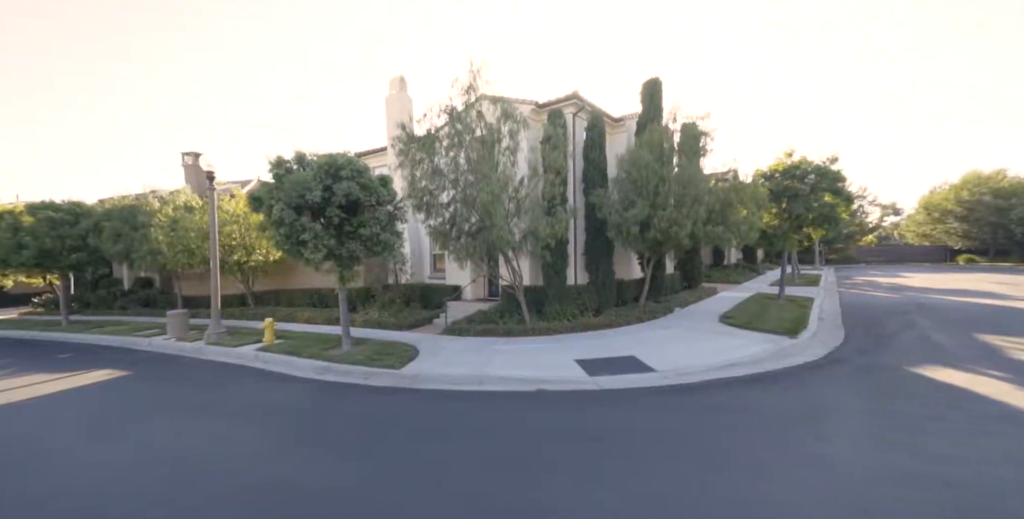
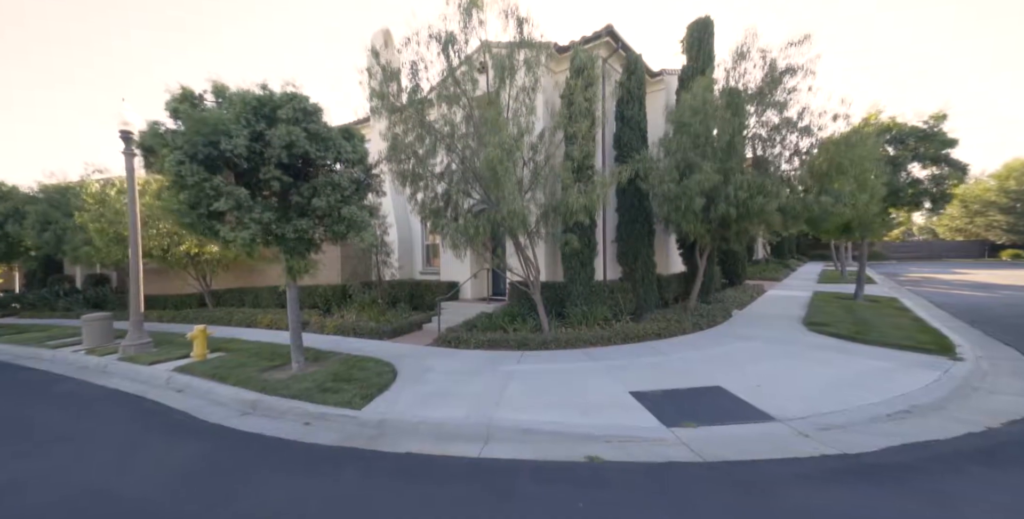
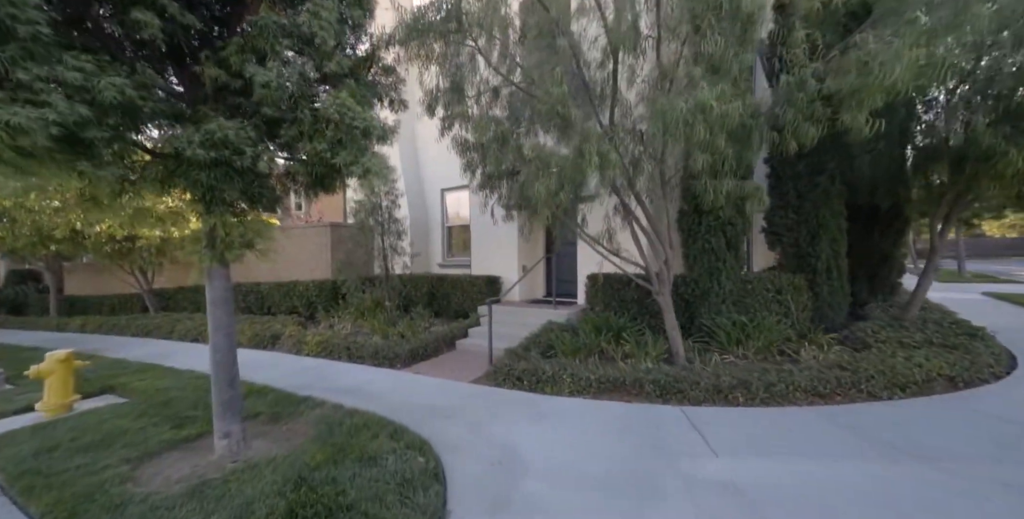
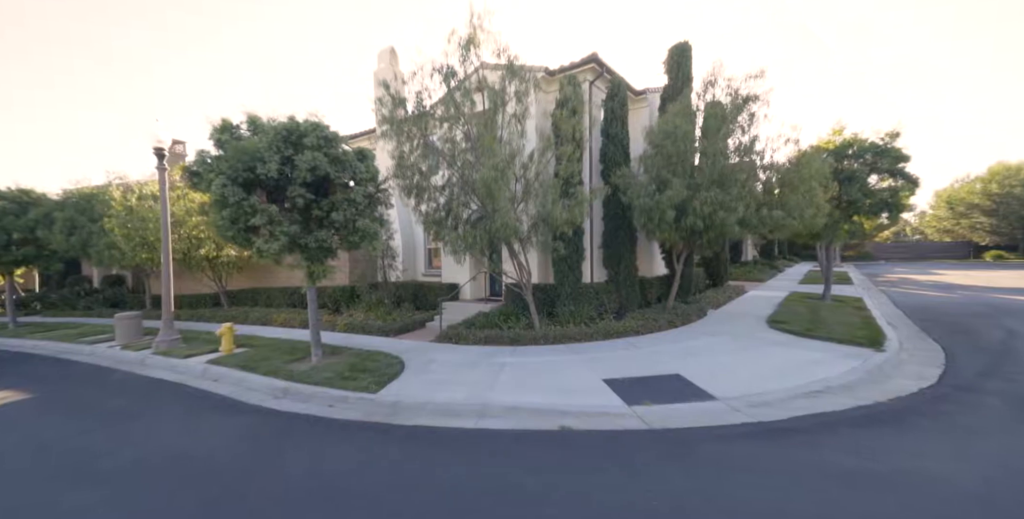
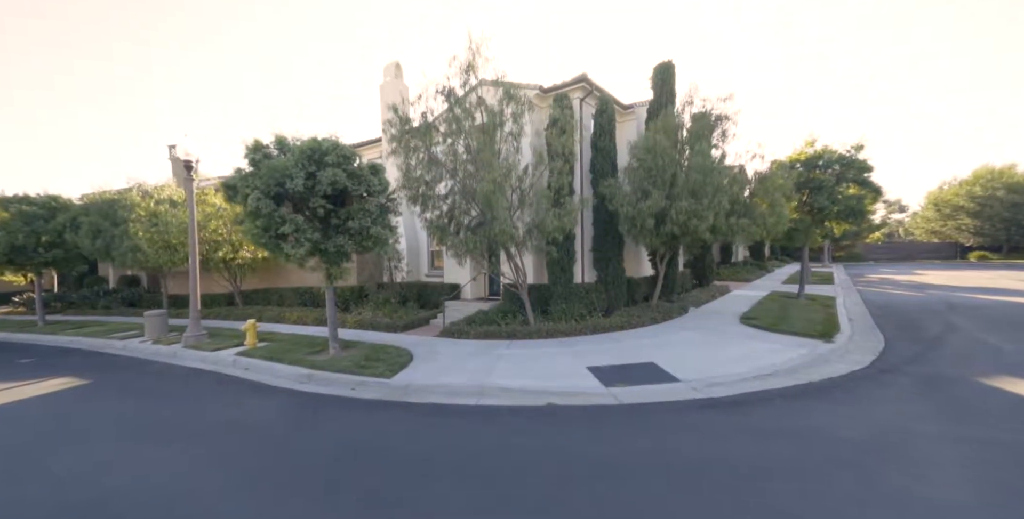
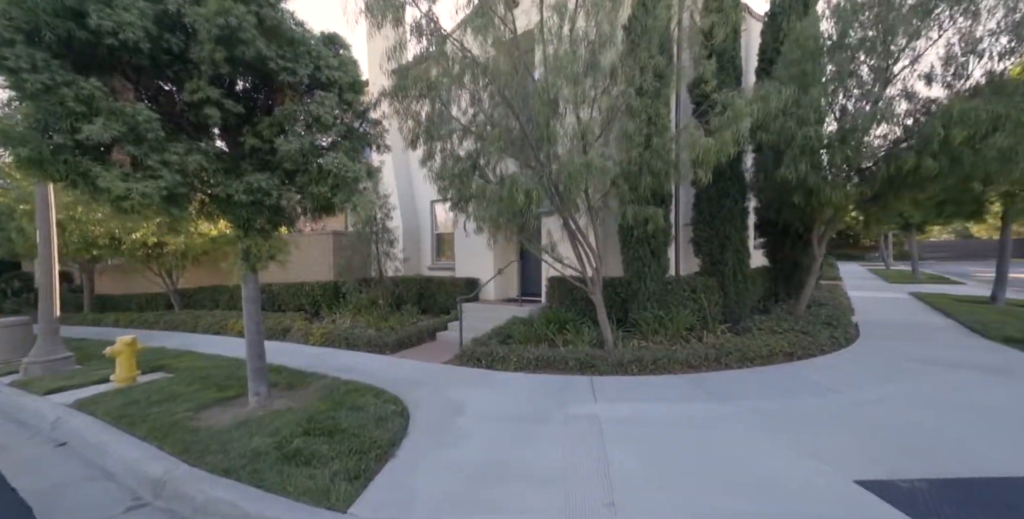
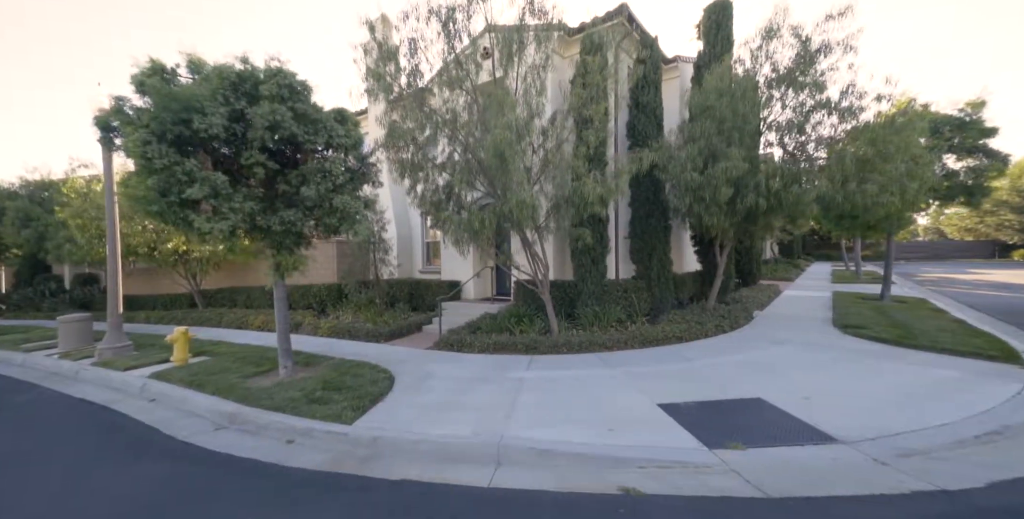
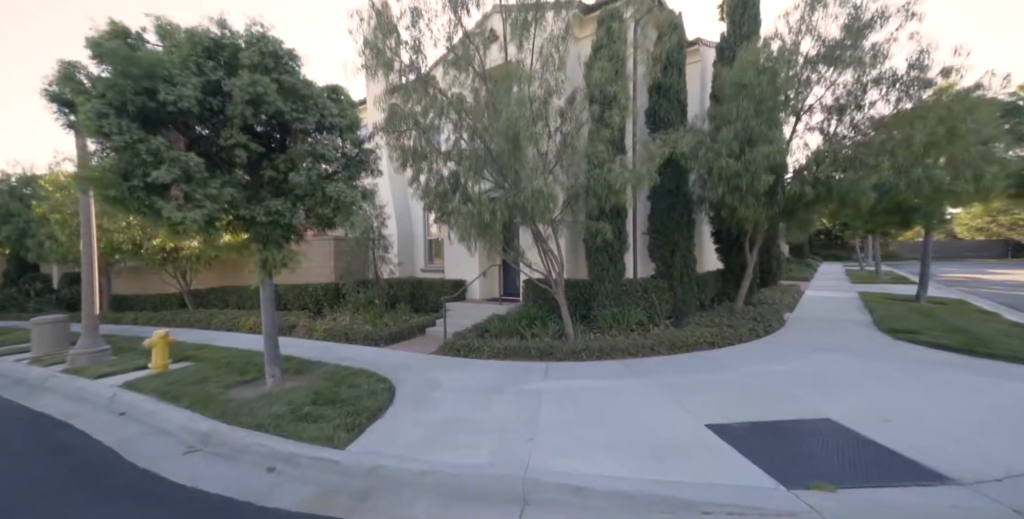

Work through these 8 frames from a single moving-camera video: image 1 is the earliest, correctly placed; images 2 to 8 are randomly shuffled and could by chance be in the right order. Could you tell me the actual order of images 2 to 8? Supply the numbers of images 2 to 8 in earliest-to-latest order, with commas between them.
5, 4, 2, 7, 8, 6, 3
